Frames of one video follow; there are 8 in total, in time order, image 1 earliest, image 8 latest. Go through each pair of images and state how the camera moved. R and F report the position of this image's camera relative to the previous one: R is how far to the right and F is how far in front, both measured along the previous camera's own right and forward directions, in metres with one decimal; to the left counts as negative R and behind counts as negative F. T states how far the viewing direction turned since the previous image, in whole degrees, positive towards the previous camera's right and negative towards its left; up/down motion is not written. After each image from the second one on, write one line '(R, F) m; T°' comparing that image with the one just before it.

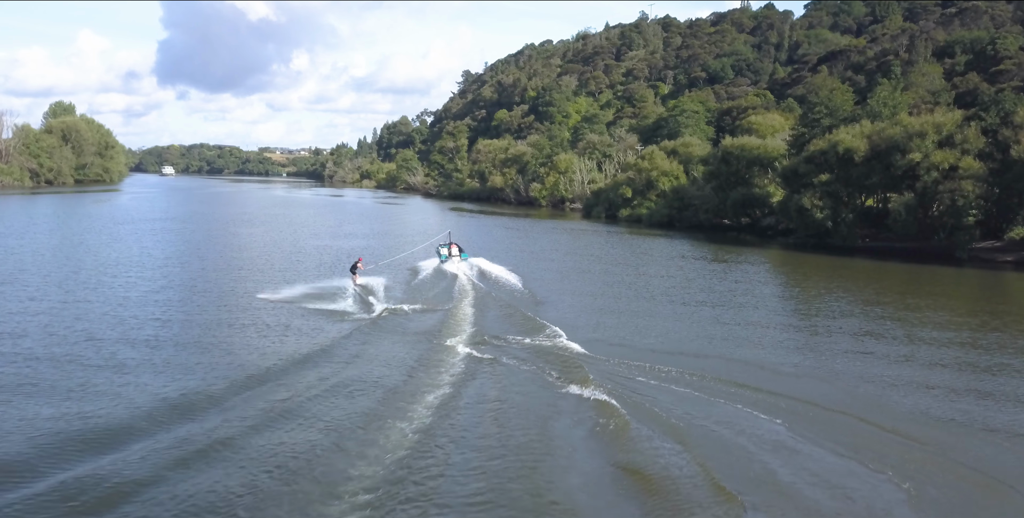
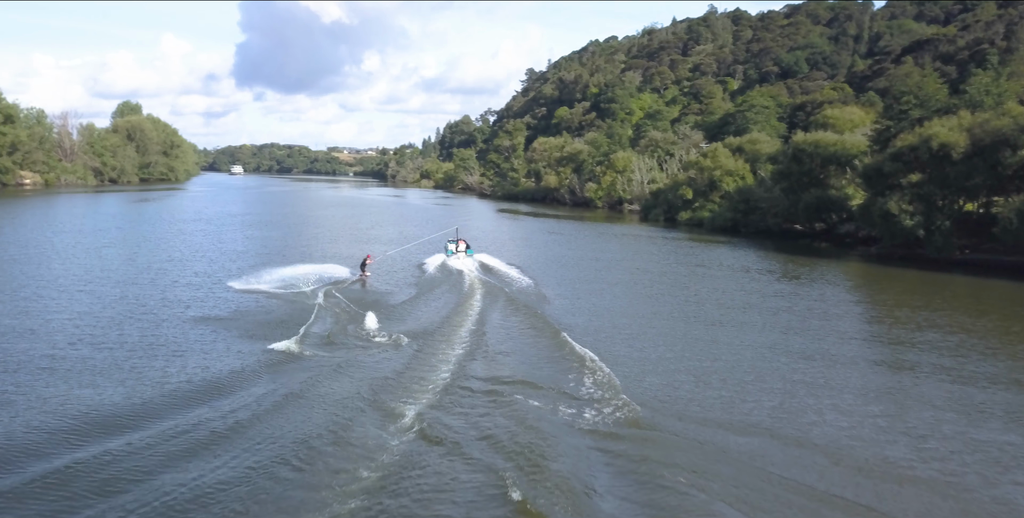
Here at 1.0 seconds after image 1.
(+1.3, +4.0) m; -5°
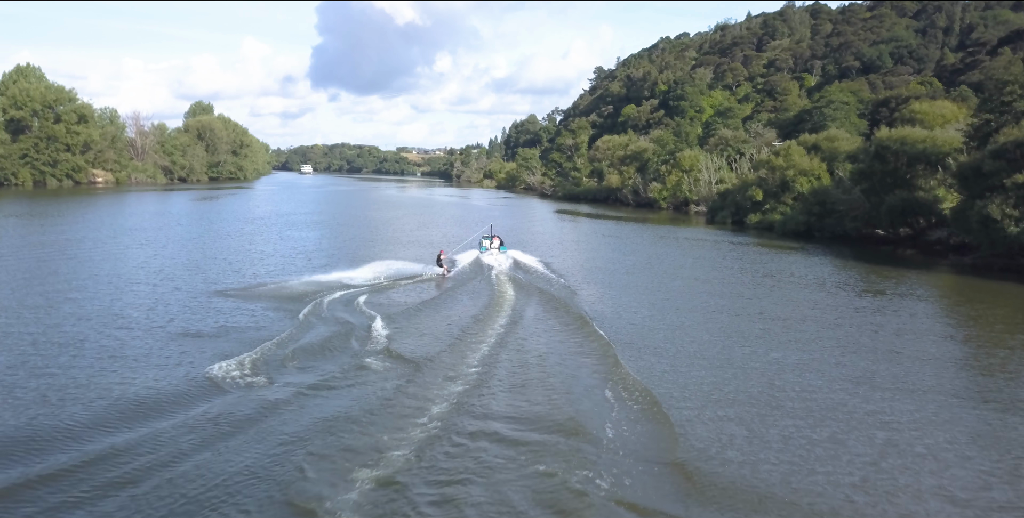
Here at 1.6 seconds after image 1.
(+0.9, +2.5) m; -5°
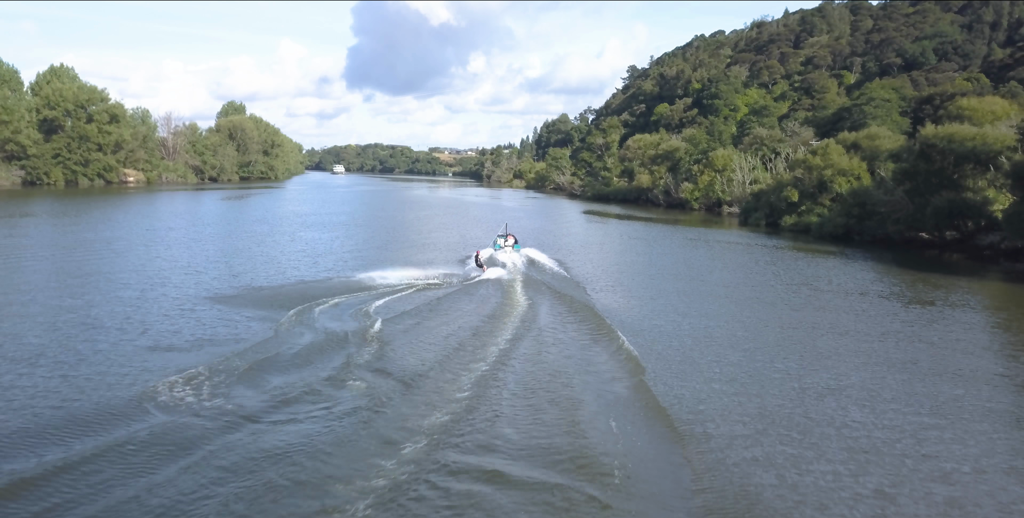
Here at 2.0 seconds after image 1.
(+0.6, +1.5) m; -3°
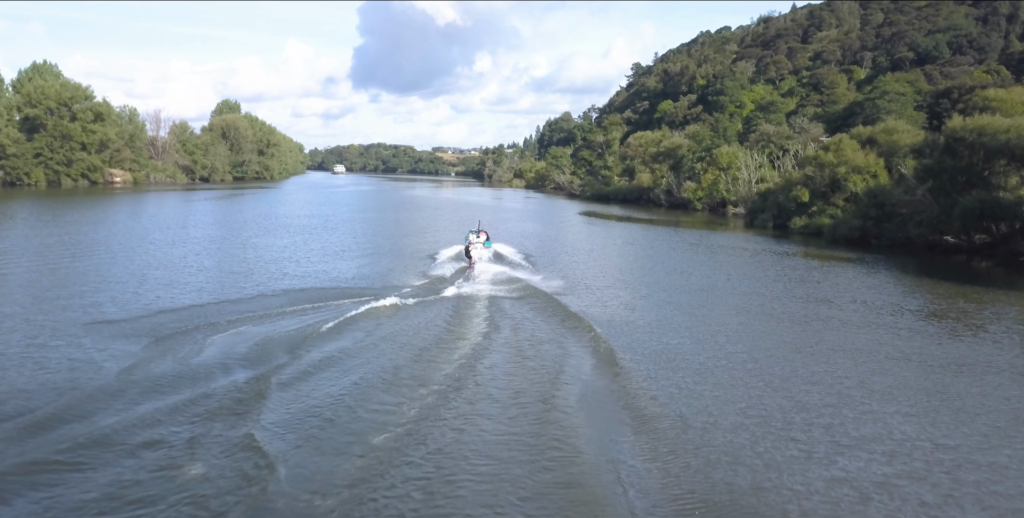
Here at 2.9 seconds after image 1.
(+1.2, +3.5) m; 0°
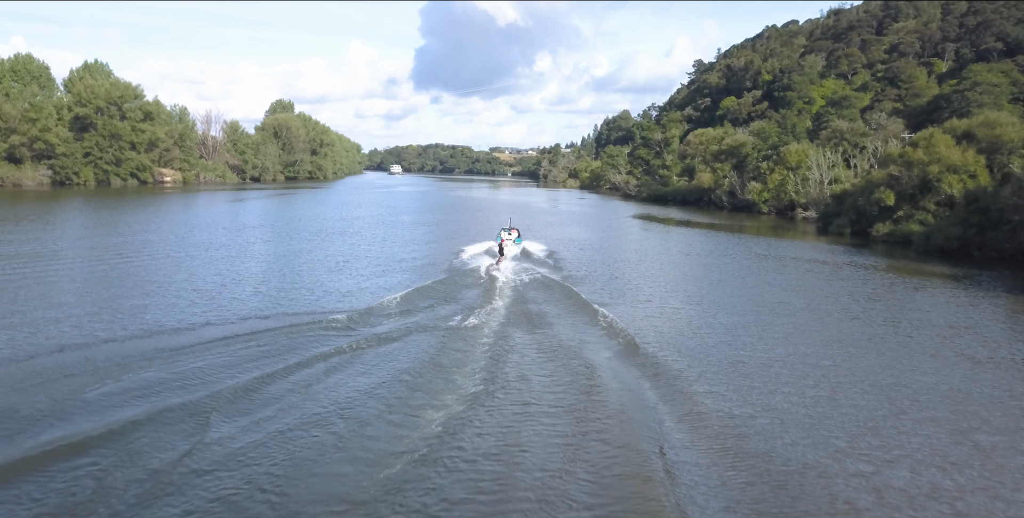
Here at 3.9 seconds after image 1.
(+1.1, +4.2) m; -5°
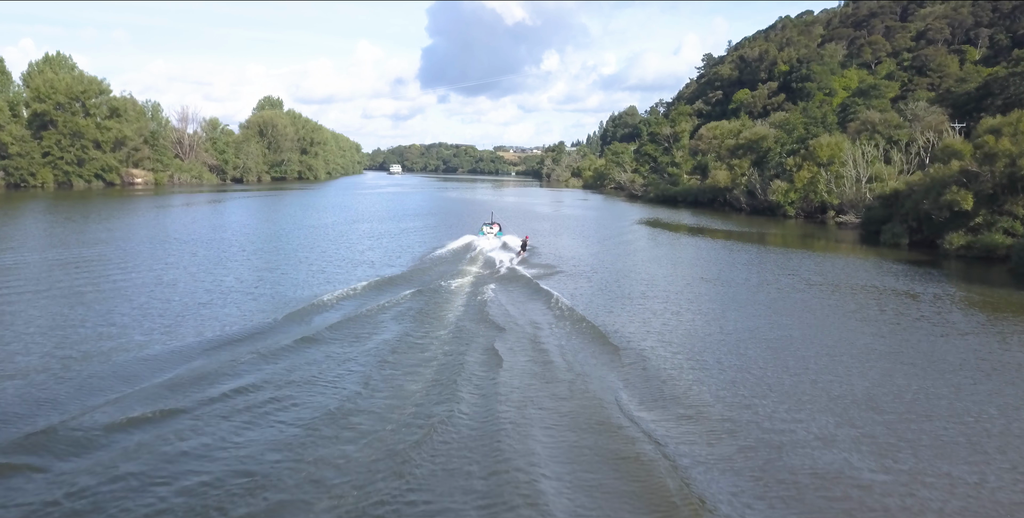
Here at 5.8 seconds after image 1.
(+1.6, +8.0) m; -1°
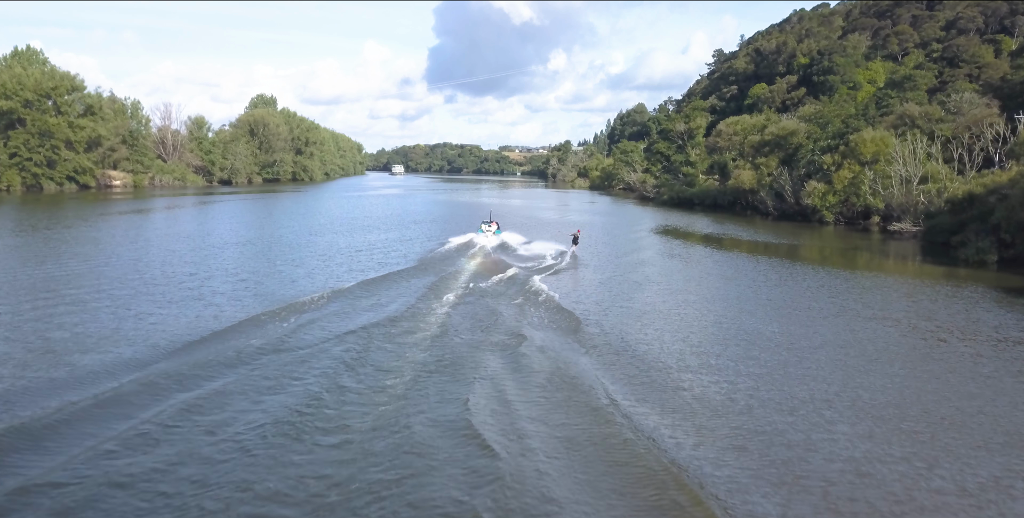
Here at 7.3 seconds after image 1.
(+0.8, +6.6) m; -1°
